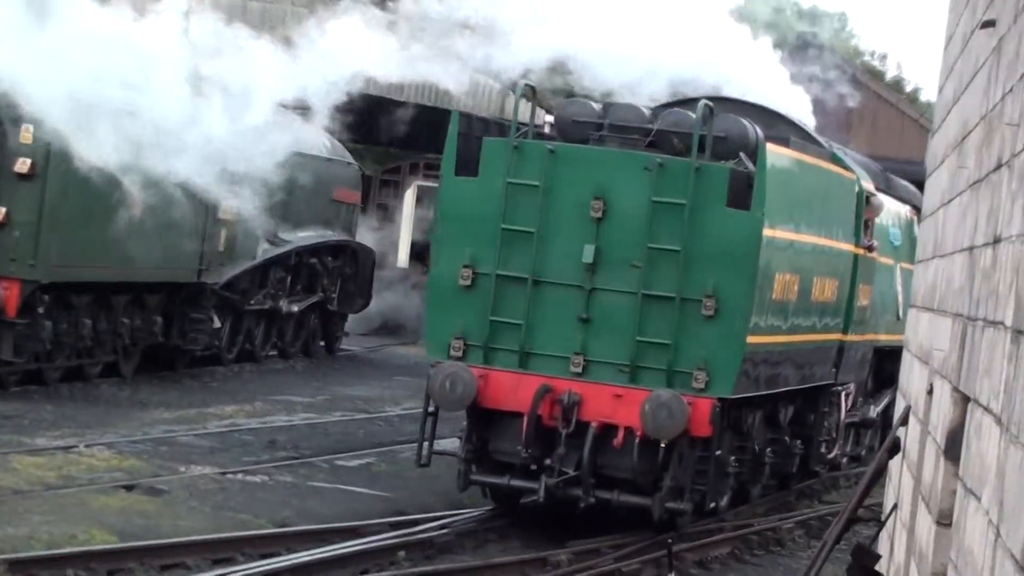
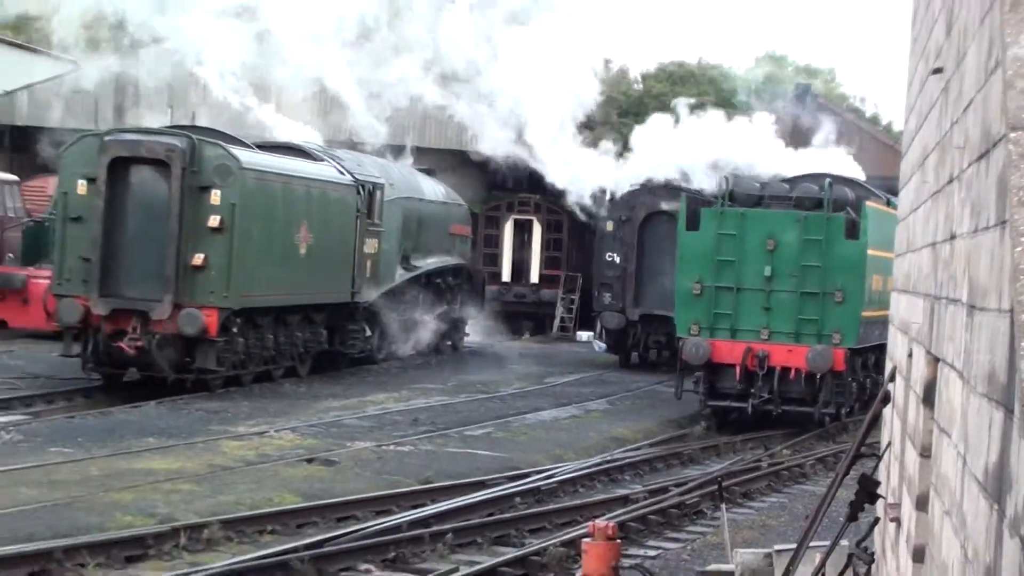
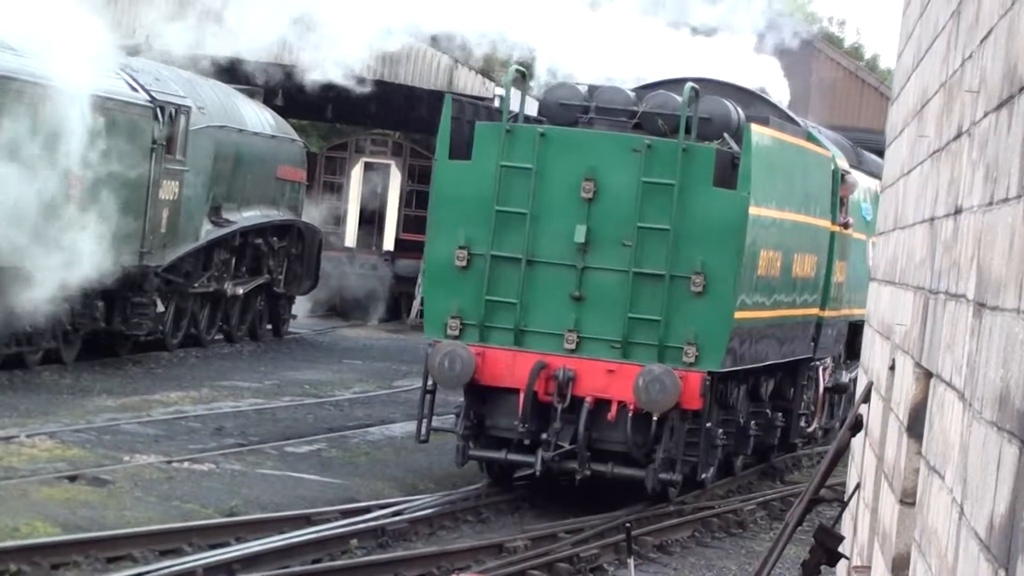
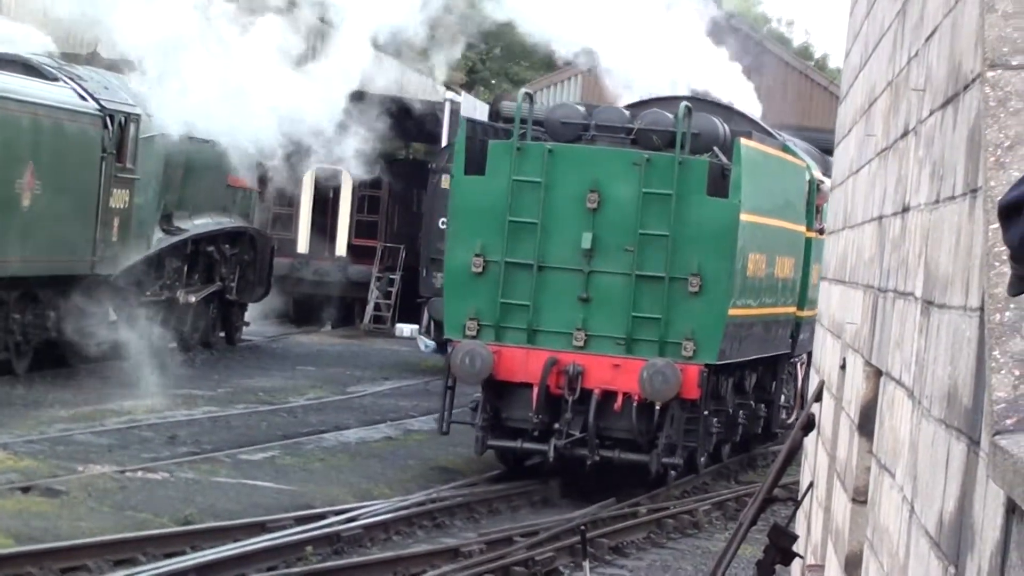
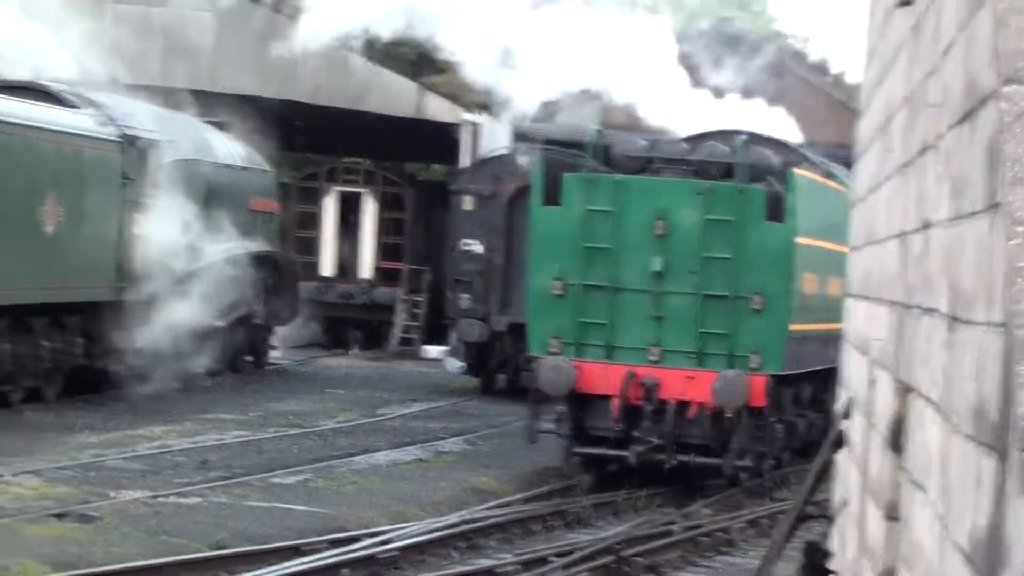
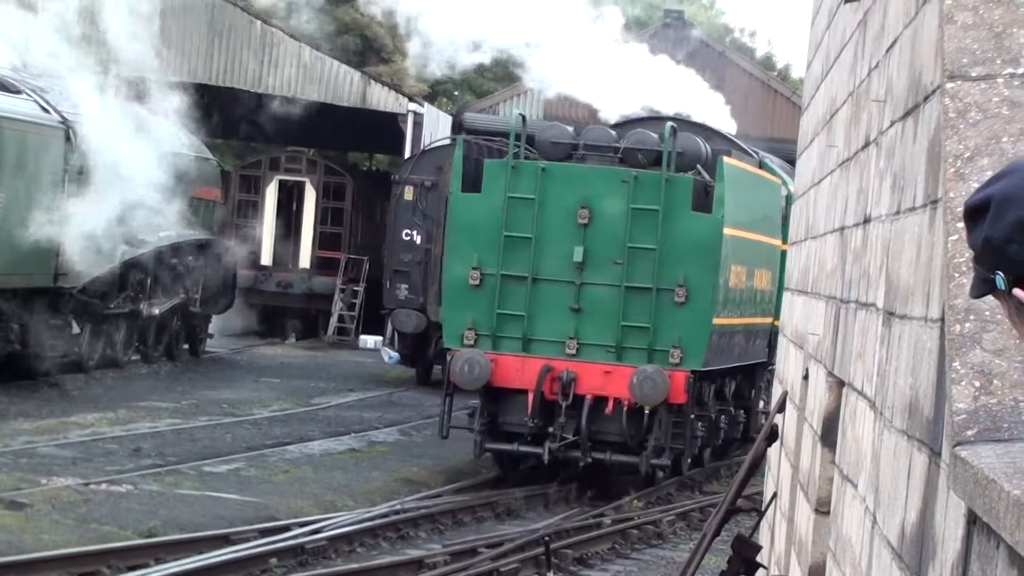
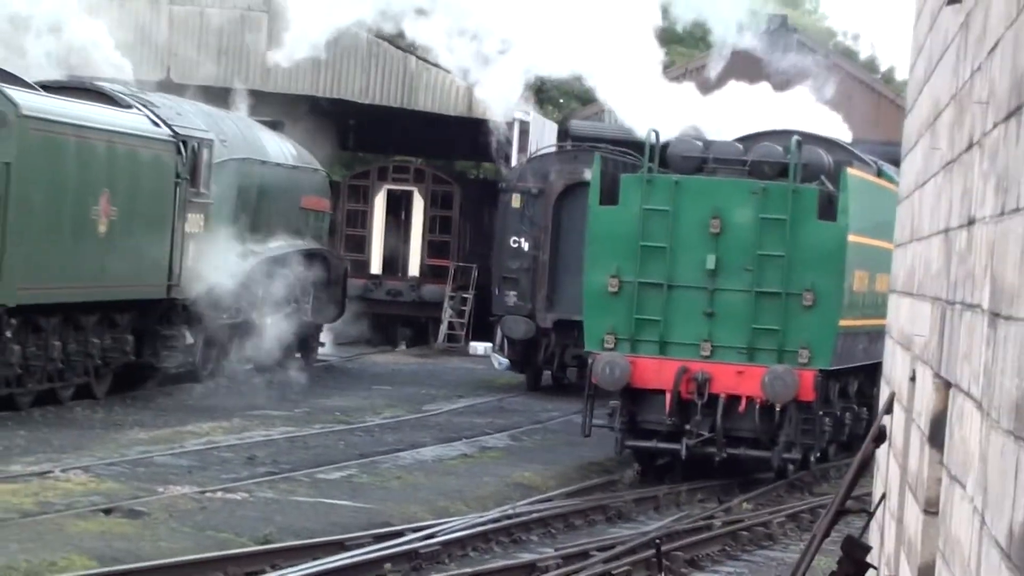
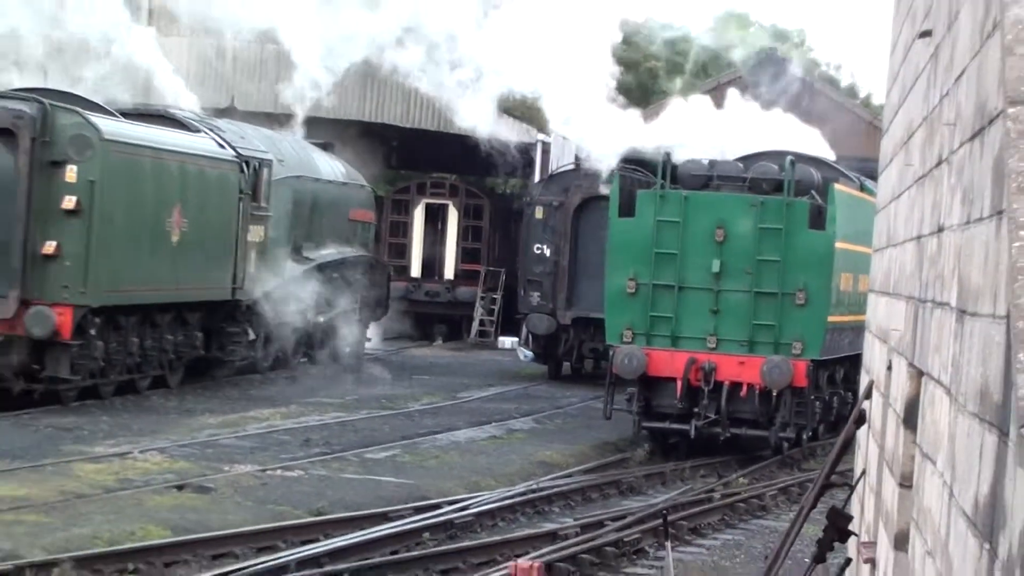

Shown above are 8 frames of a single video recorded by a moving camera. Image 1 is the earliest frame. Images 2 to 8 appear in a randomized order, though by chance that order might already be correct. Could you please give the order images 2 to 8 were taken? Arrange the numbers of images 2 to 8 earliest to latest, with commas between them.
3, 4, 6, 5, 7, 8, 2
